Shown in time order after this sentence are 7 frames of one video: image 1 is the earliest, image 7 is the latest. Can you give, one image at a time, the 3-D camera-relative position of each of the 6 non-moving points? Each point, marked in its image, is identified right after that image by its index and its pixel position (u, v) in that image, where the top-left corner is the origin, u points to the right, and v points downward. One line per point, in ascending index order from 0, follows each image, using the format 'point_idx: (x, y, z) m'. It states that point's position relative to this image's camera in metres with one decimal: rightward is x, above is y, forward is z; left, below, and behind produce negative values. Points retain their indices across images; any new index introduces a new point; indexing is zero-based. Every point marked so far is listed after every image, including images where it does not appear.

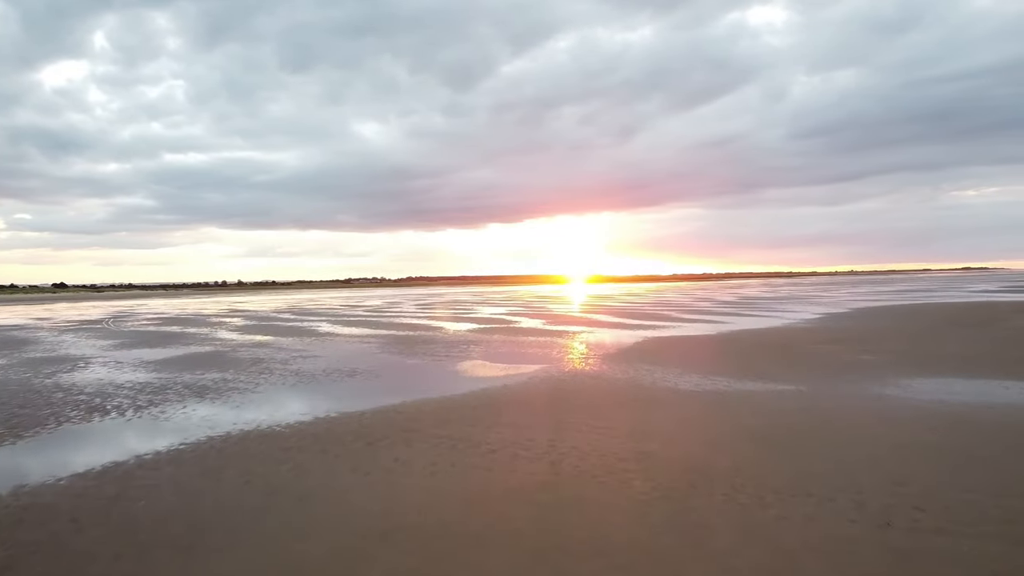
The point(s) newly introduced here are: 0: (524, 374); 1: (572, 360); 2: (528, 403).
0: (+0.3, -1.7, +15.7) m
1: (+1.4, -1.6, +17.5) m
2: (+0.2, -1.6, +11.1) m
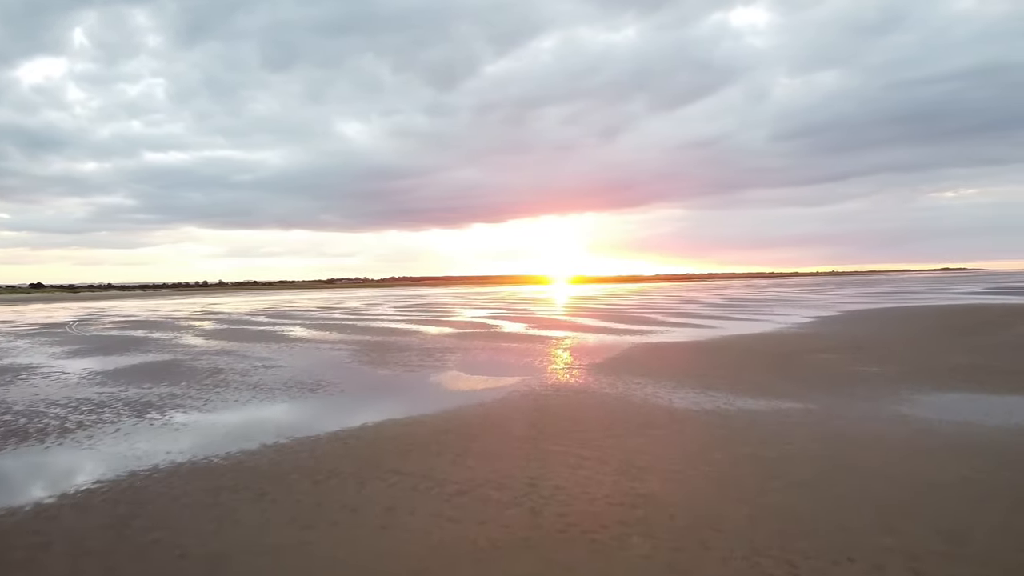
0: (-0.1, -1.8, +14.4) m
1: (+0.9, -1.7, +16.3) m
2: (-0.1, -1.7, +9.9) m
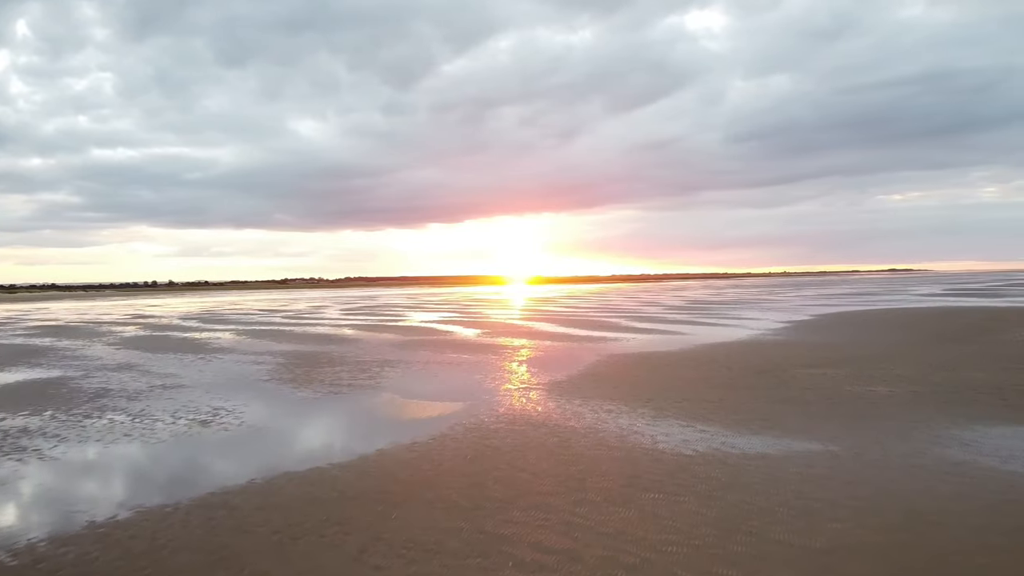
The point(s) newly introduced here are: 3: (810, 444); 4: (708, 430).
0: (-0.9, -1.9, +11.8) m
1: (0.0, -1.8, +13.7) m
2: (-0.7, -1.8, +7.2) m
3: (+3.3, -1.7, +8.9) m
4: (+2.4, -1.7, +9.7) m
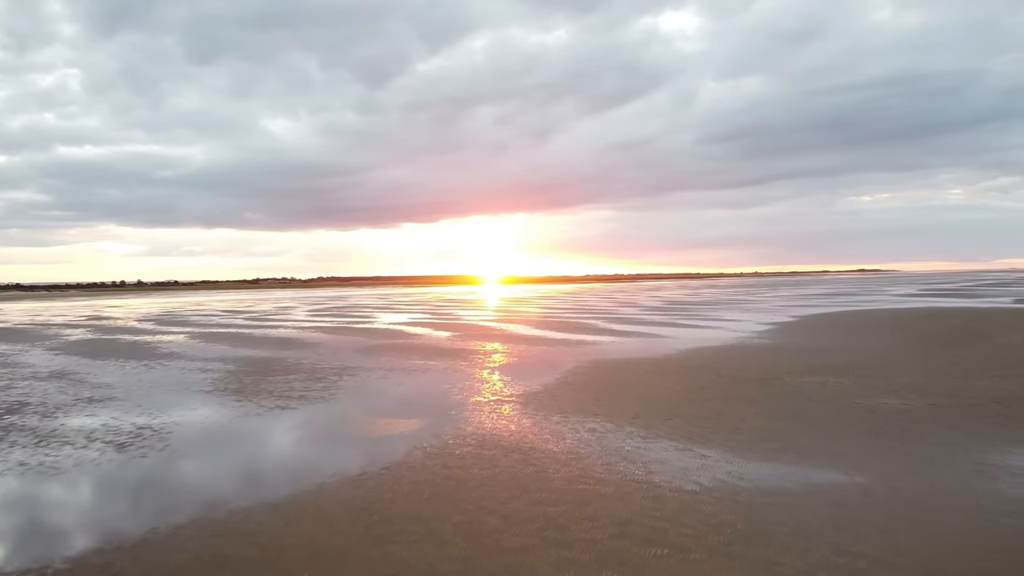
0: (-1.3, -1.9, +10.3) m
1: (-0.4, -1.8, +12.2) m
2: (-0.9, -1.8, +5.7) m
3: (+3.0, -1.8, +7.5) m
4: (+2.1, -1.8, +8.3) m
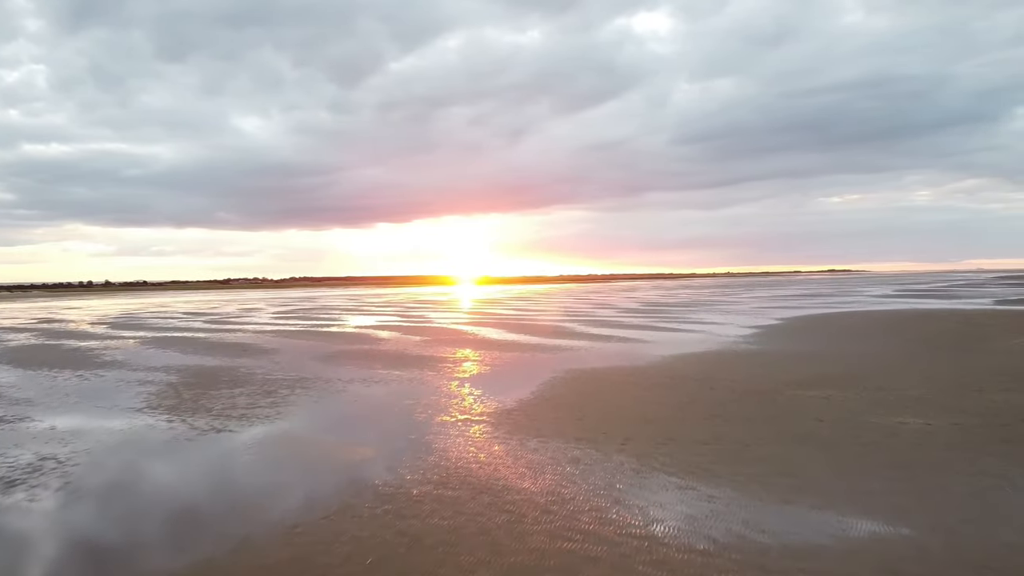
0: (-1.6, -2.0, +8.8) m
1: (-0.8, -1.9, +10.7) m
2: (-1.1, -1.9, +4.2) m
3: (+2.8, -1.8, +6.1) m
4: (+1.8, -1.8, +6.9) m
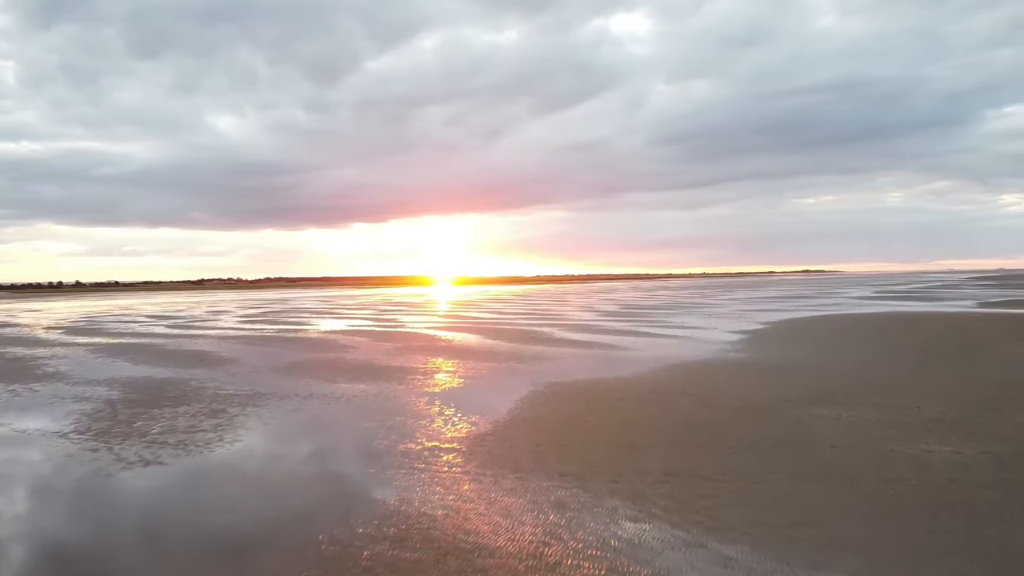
0: (-1.9, -2.1, +7.4) m
1: (-1.2, -2.0, +9.3) m
2: (-1.2, -2.0, +2.9) m
3: (+2.6, -1.9, +4.8) m
4: (+1.6, -1.9, +5.6) m
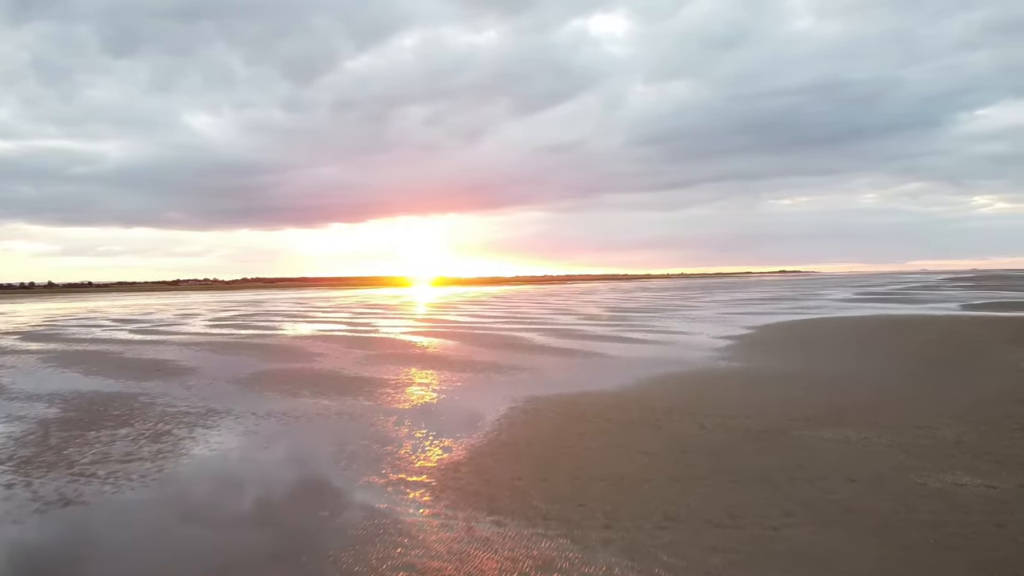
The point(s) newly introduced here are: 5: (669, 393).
0: (-2.1, -2.2, +6.2) m
1: (-1.4, -2.1, +8.2) m
2: (-1.3, -2.1, +1.7) m
3: (+2.5, -2.1, +3.7) m
4: (+1.5, -2.1, +4.5) m
5: (+3.0, -1.9, +14.4) m
